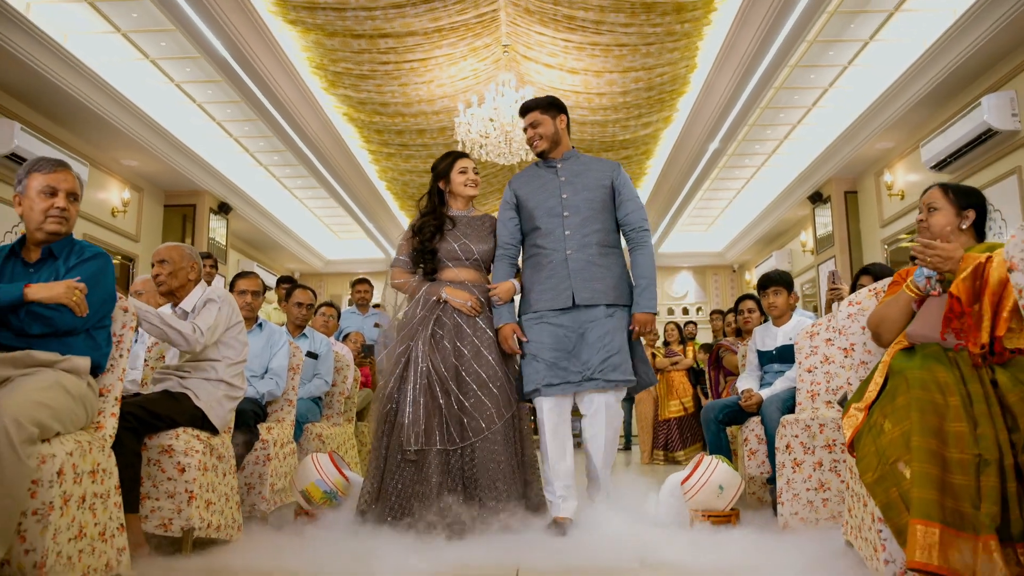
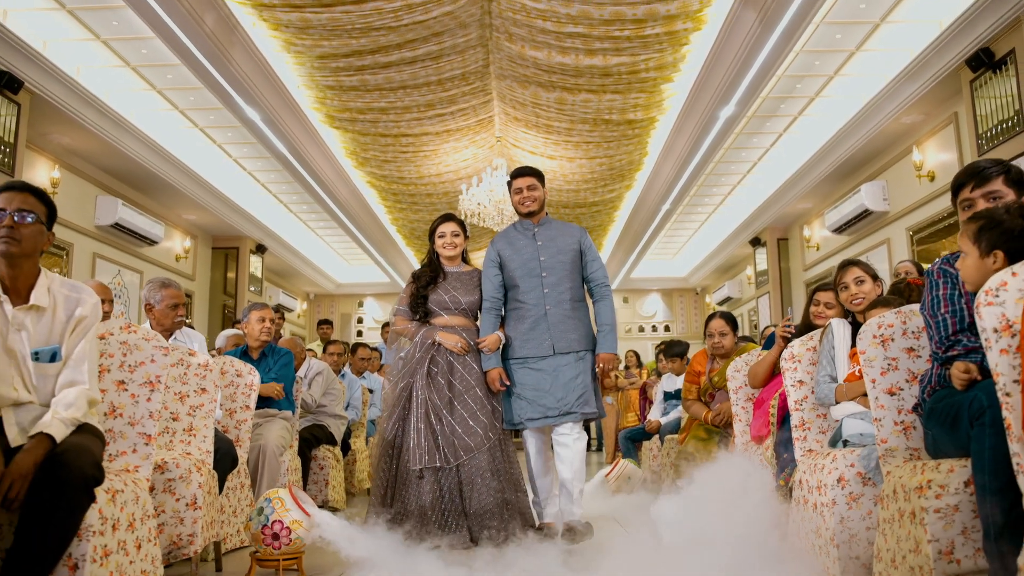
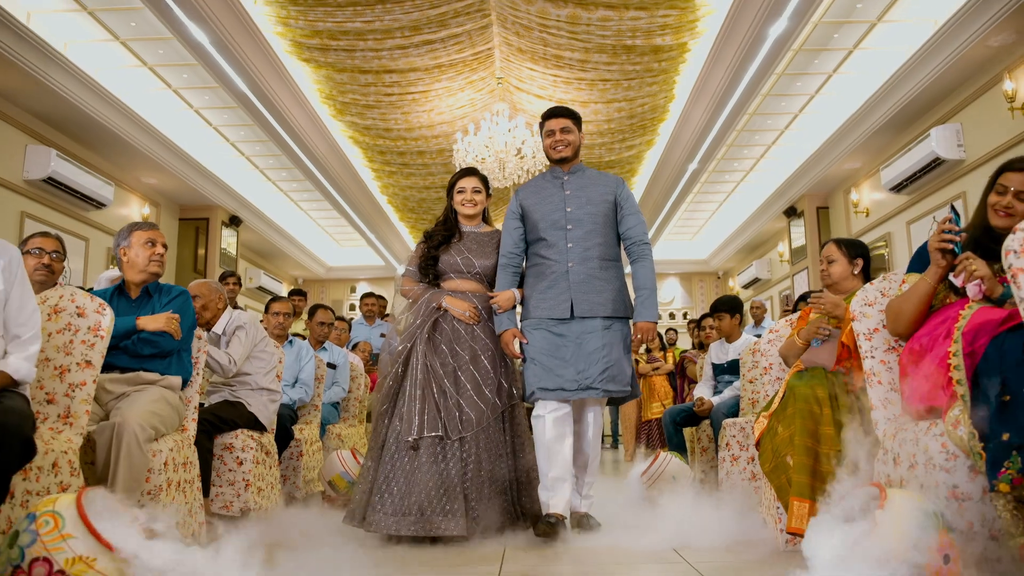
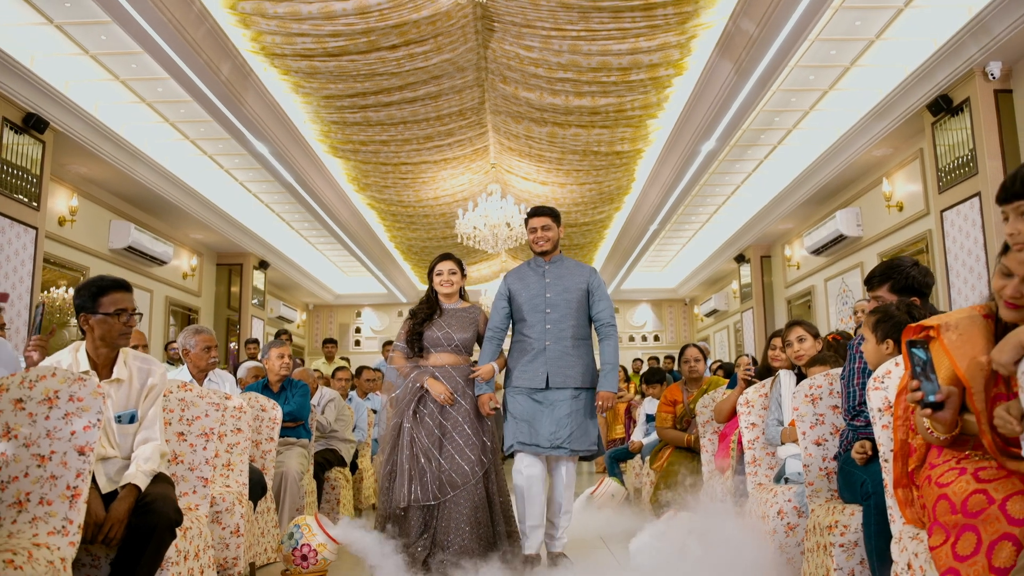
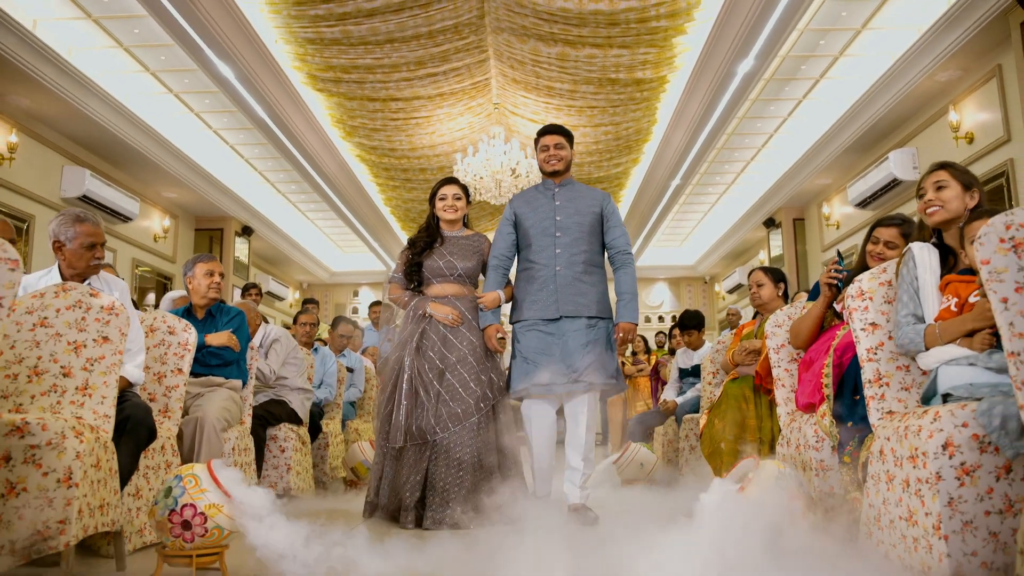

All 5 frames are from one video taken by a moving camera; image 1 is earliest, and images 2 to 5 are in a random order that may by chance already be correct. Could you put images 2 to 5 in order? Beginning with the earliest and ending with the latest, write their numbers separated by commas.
3, 5, 2, 4
